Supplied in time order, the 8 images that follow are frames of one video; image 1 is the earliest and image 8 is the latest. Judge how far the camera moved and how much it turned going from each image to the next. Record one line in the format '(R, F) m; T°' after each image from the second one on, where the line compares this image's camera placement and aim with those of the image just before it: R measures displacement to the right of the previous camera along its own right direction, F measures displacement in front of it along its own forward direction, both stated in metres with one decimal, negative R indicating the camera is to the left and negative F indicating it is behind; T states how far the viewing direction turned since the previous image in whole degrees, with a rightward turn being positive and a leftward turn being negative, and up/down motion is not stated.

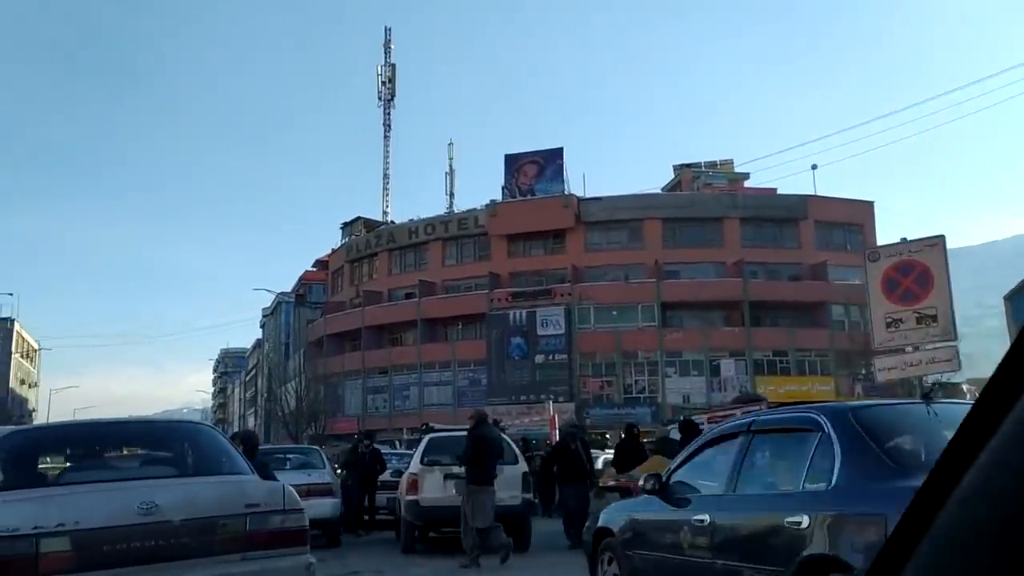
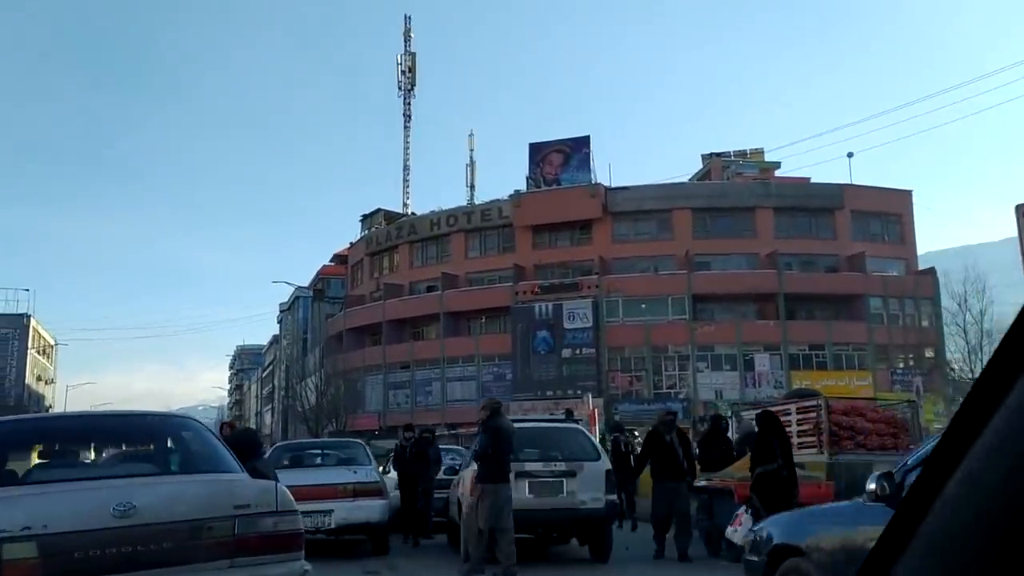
(-0.8, +1.8) m; -1°
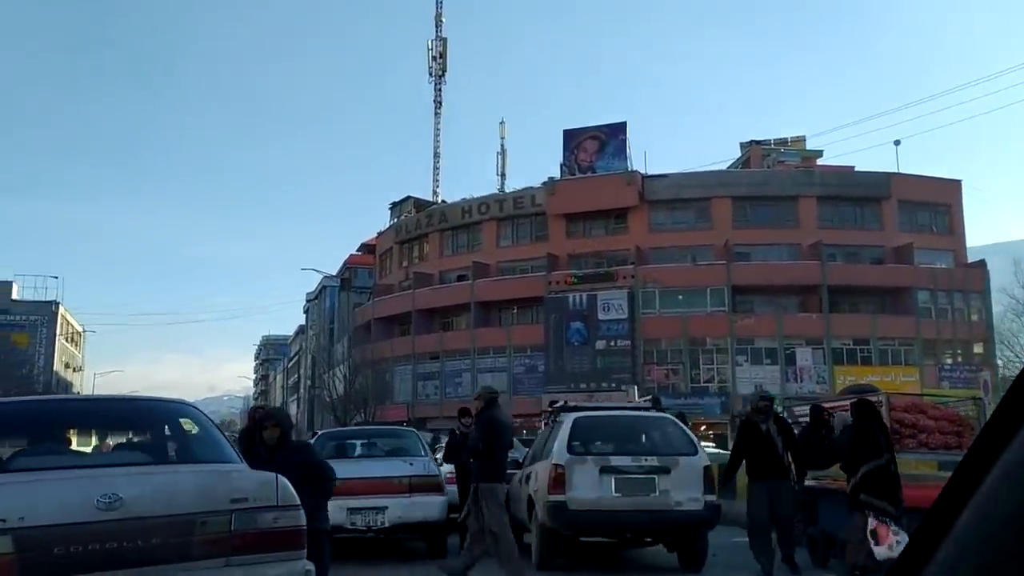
(-0.6, +1.5) m; -1°
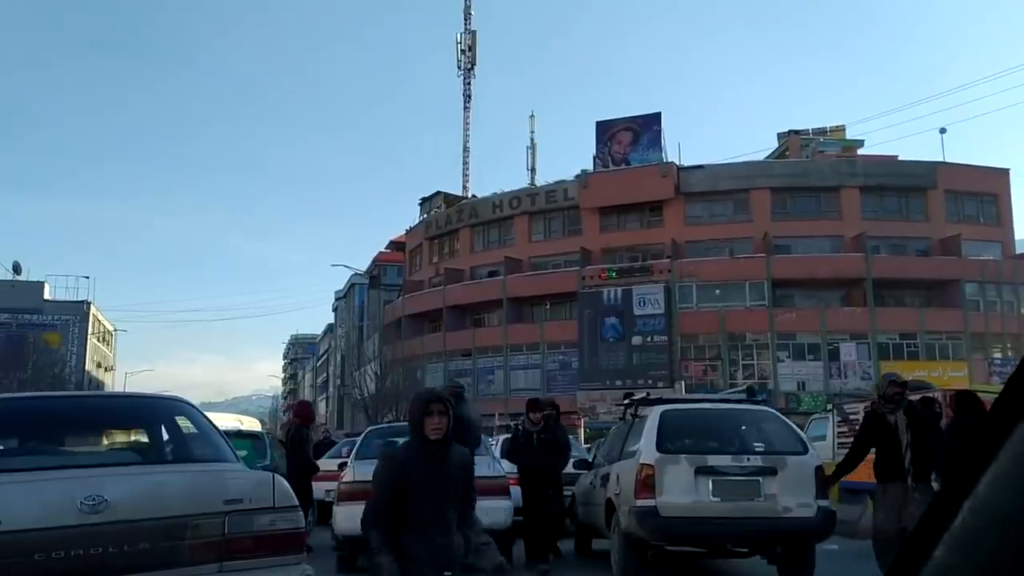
(-0.4, +1.2) m; -2°
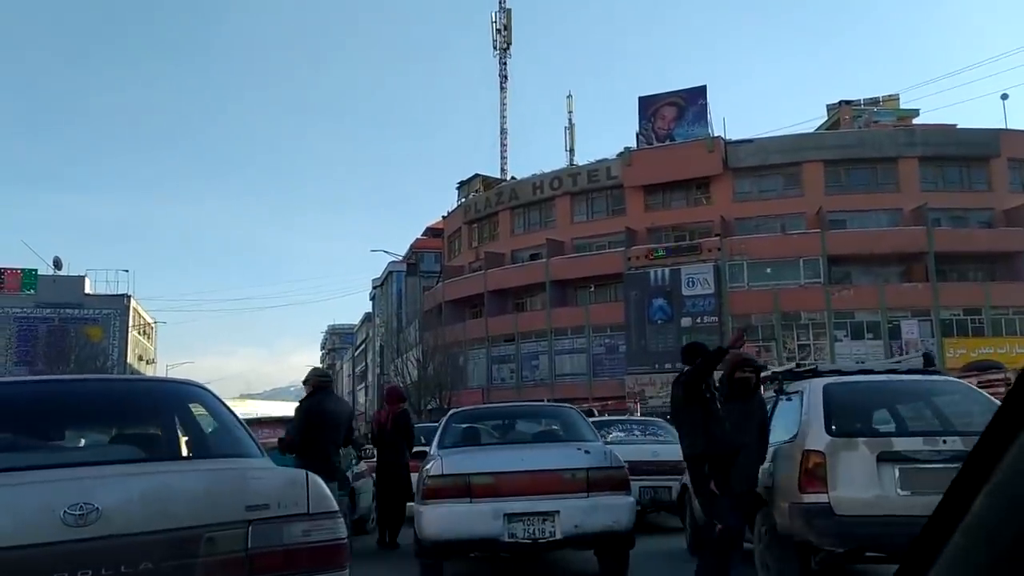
(-0.6, +1.6) m; -2°
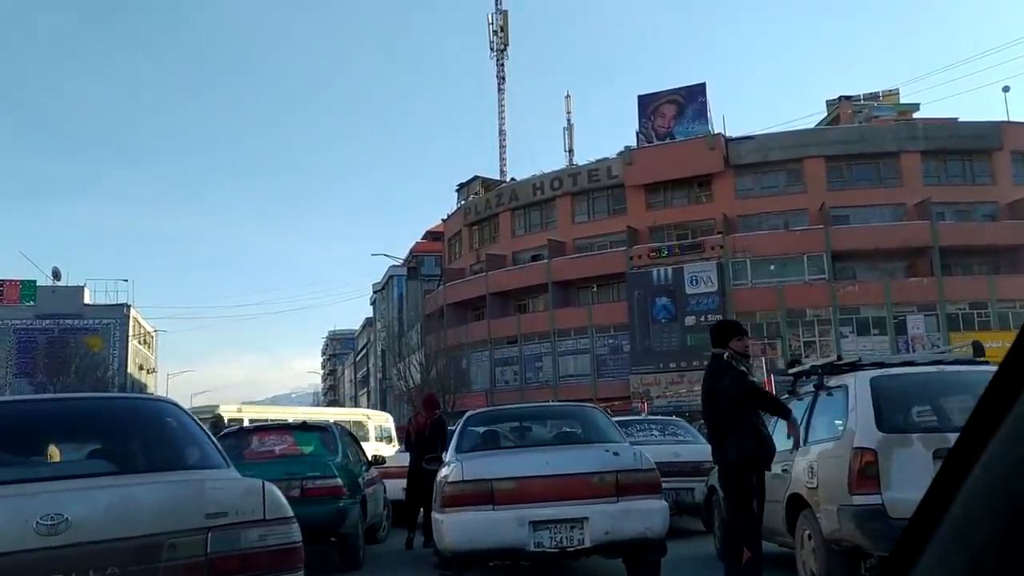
(-0.2, +0.4) m; 0°
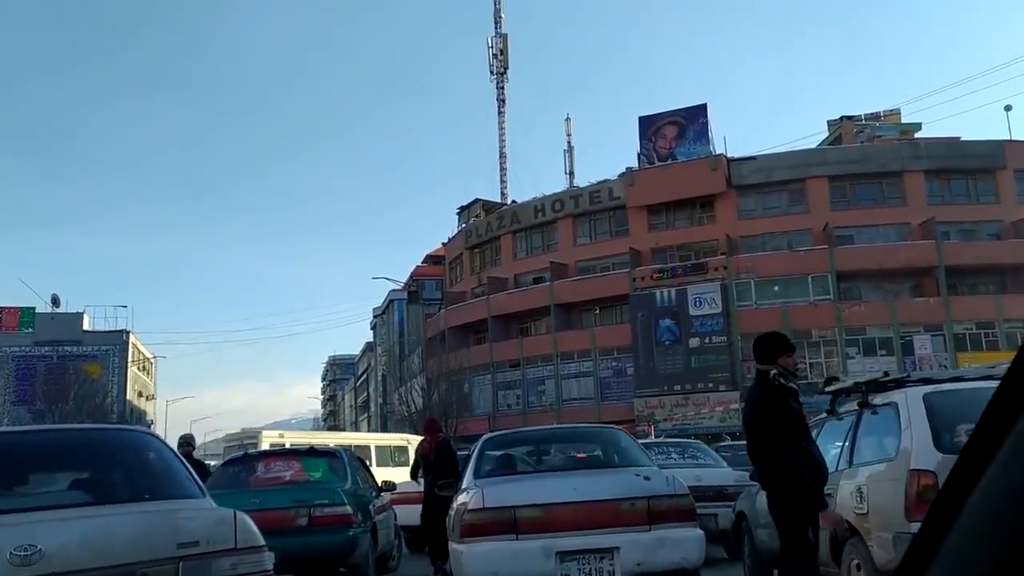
(-0.1, +0.4) m; 0°
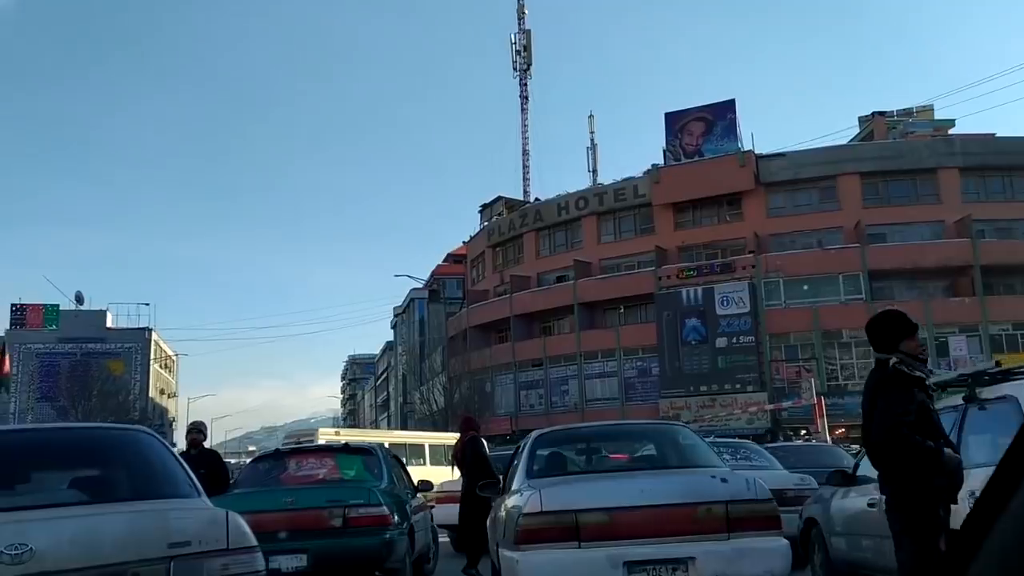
(-0.2, +0.8) m; -1°
